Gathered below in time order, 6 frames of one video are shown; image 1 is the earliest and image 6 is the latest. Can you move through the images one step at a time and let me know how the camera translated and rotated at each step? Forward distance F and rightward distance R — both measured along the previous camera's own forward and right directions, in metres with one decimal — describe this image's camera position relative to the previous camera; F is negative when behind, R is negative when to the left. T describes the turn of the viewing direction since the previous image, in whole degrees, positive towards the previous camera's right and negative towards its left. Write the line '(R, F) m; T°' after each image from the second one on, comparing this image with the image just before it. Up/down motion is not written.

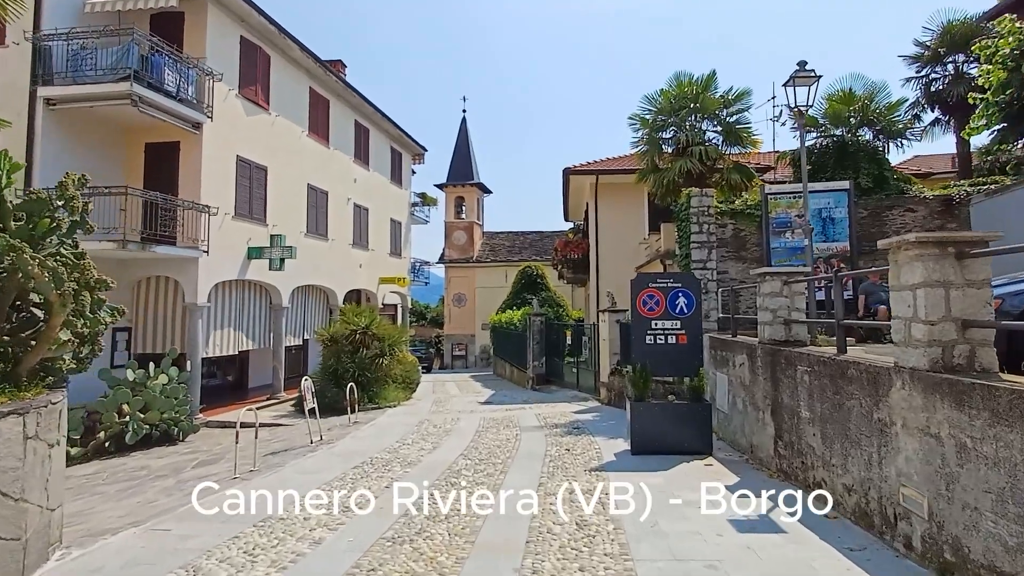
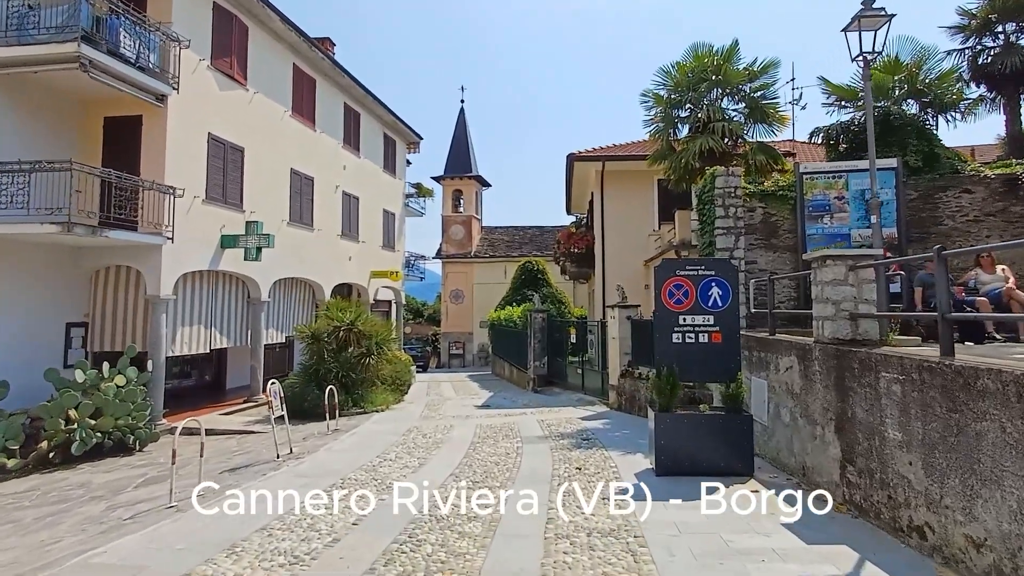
(0.0, +1.5) m; 0°
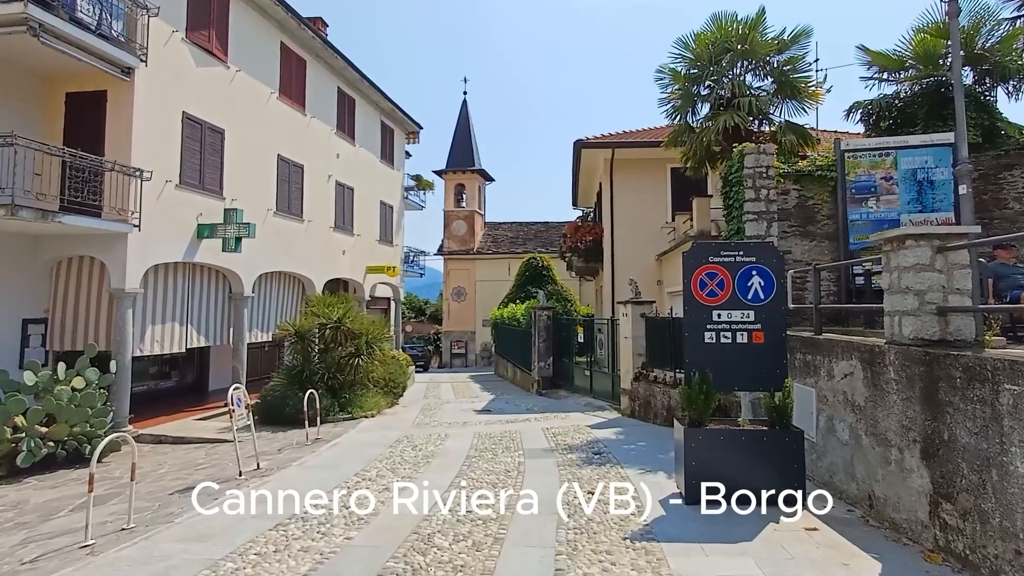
(0.0, +1.2) m; 0°
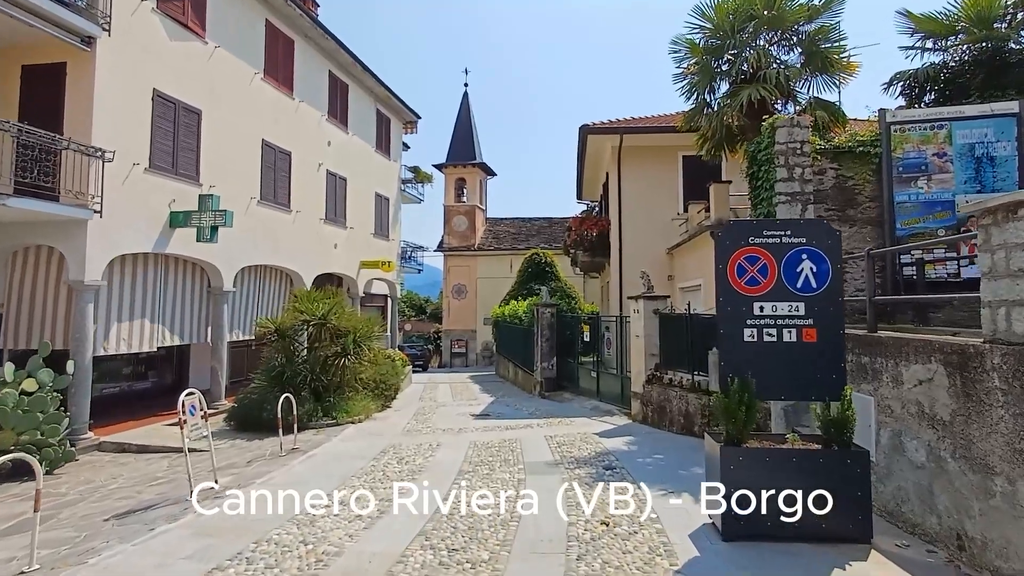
(0.0, +1.1) m; 0°
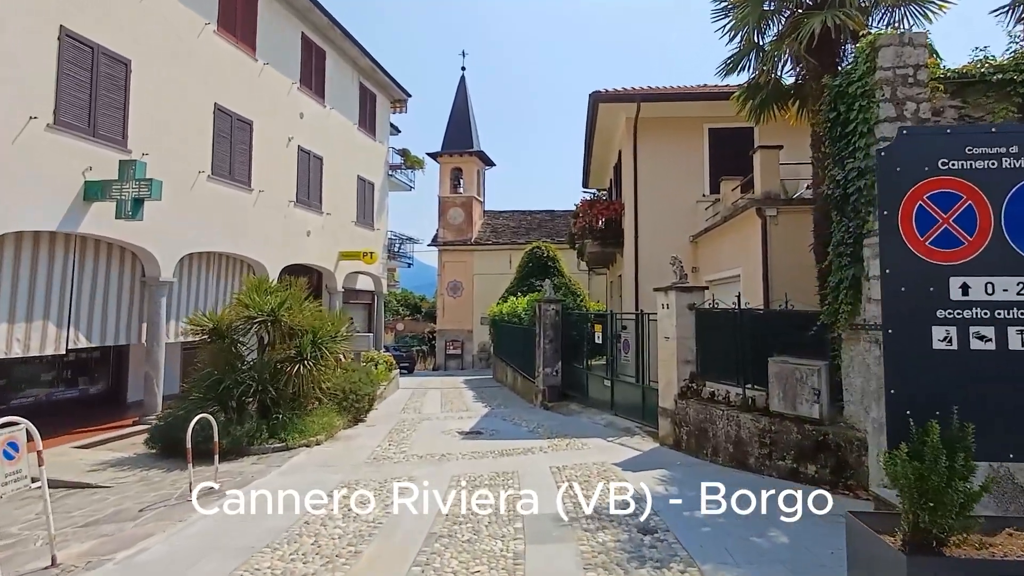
(0.0, +2.4) m; 0°
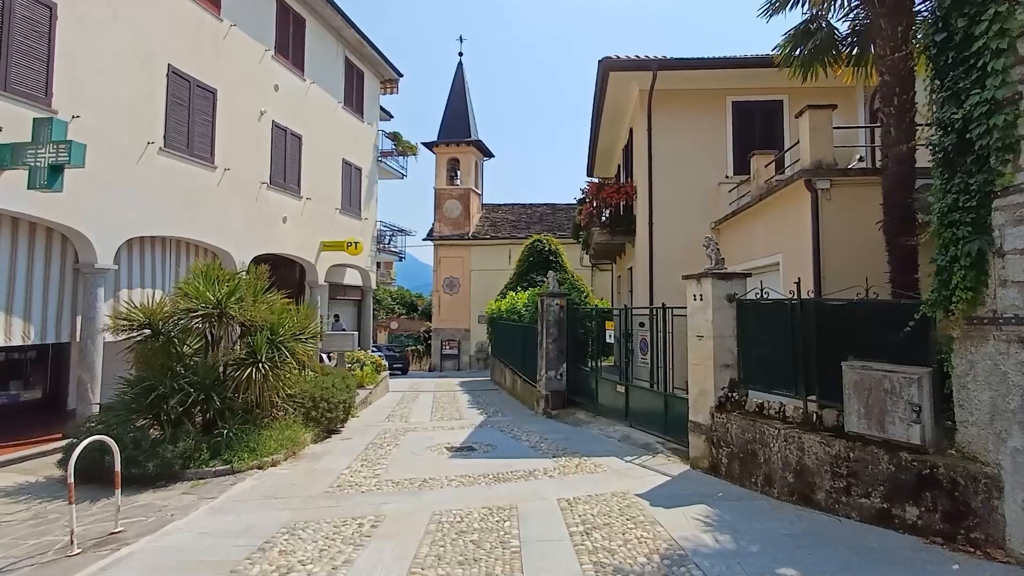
(0.0, +1.7) m; 0°
